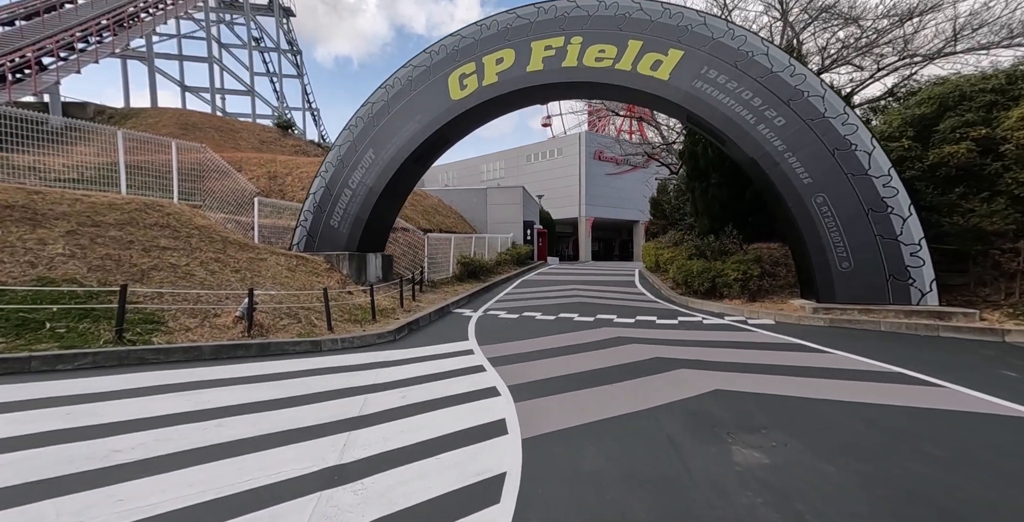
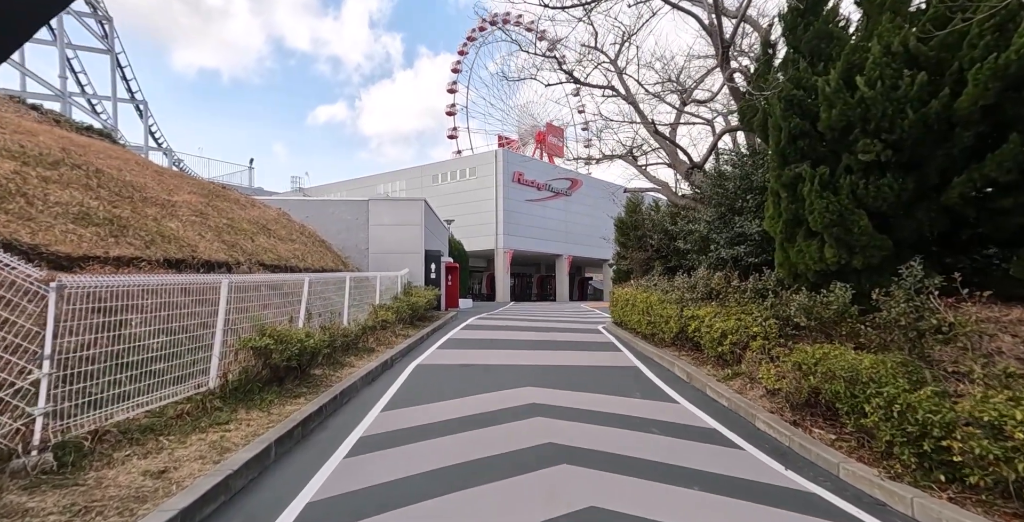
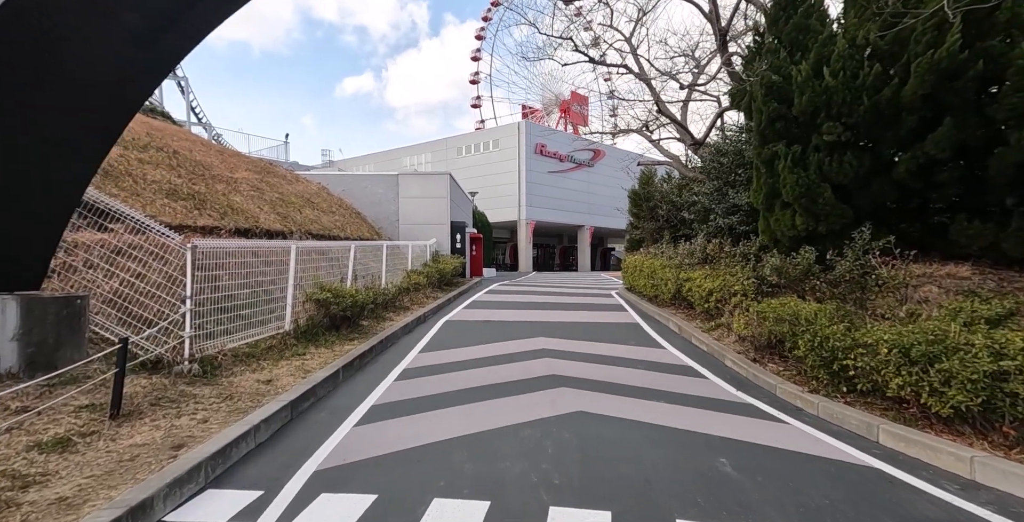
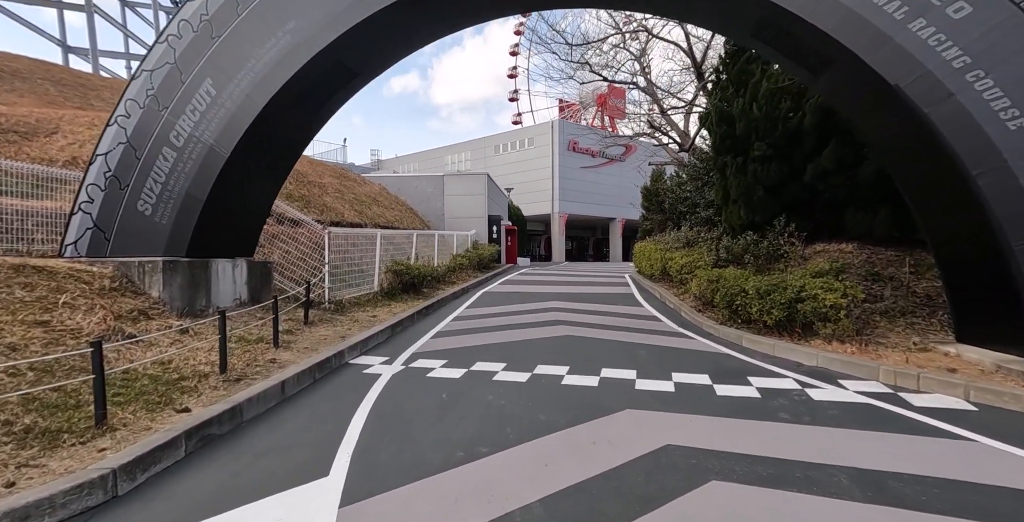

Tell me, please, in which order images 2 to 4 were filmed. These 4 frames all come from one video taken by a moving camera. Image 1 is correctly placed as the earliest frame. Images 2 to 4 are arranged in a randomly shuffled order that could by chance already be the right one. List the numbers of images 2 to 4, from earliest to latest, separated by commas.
4, 3, 2
